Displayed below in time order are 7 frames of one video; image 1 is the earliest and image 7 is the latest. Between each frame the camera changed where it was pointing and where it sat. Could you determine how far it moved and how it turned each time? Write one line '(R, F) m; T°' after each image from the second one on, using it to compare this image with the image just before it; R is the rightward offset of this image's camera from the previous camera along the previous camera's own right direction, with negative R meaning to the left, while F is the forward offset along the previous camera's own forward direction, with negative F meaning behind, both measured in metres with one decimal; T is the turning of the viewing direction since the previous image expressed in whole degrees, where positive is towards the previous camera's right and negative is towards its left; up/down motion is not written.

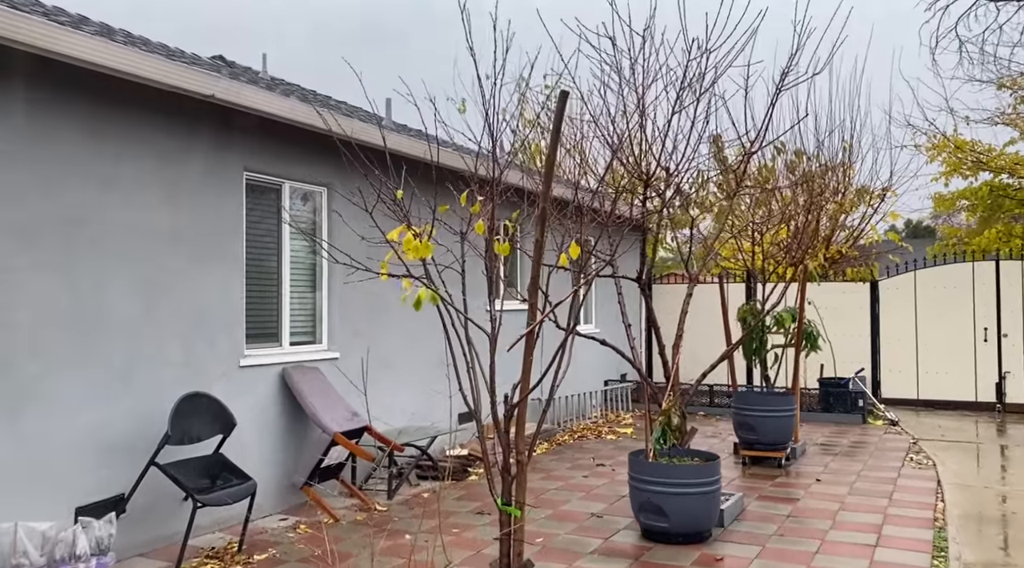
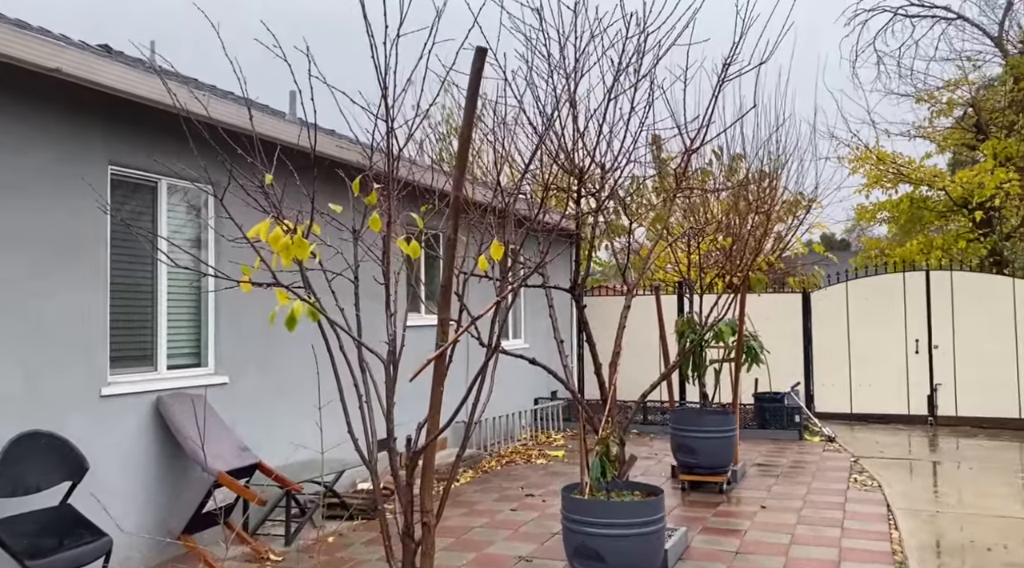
(+0.1, +0.7) m; +5°
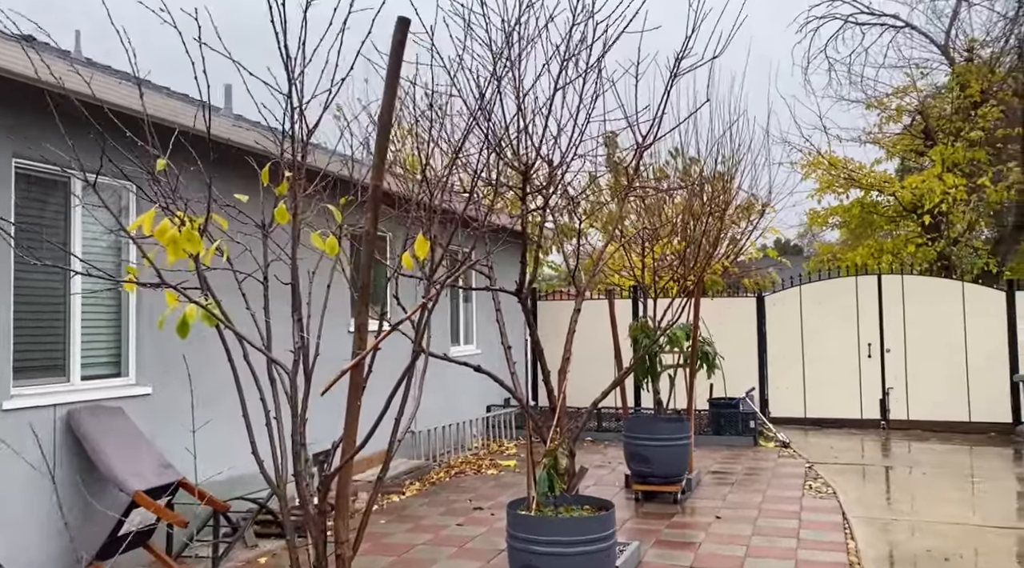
(+0.1, +0.3) m; +3°
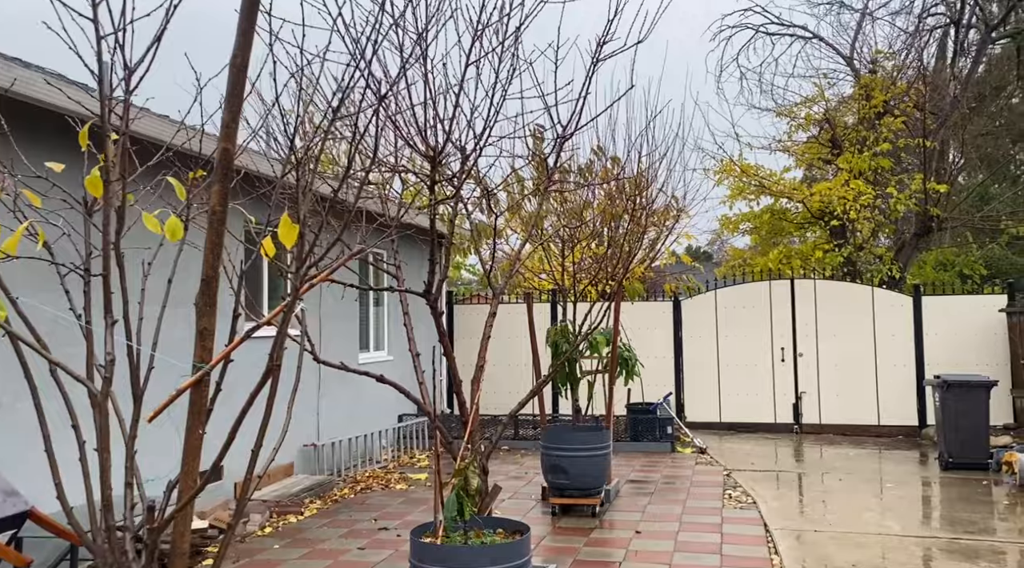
(0.0, +0.4) m; +5°
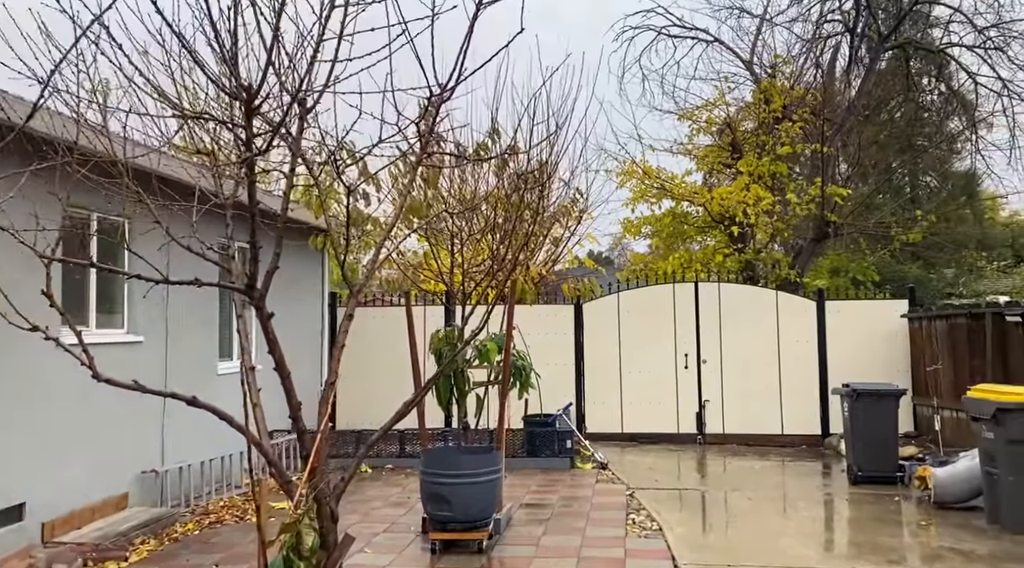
(+0.2, +0.9) m; +6°
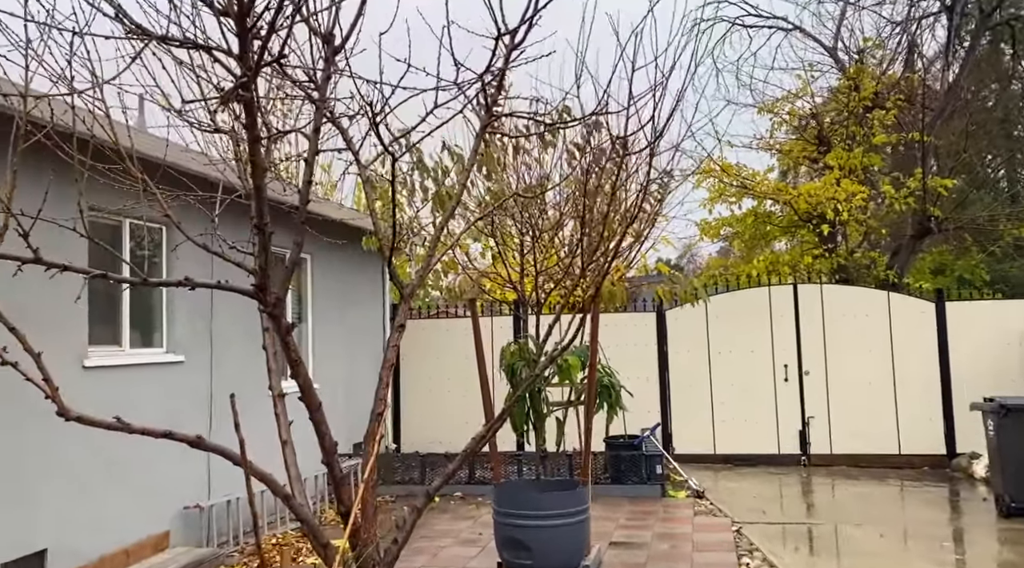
(-0.1, +1.1) m; -4°
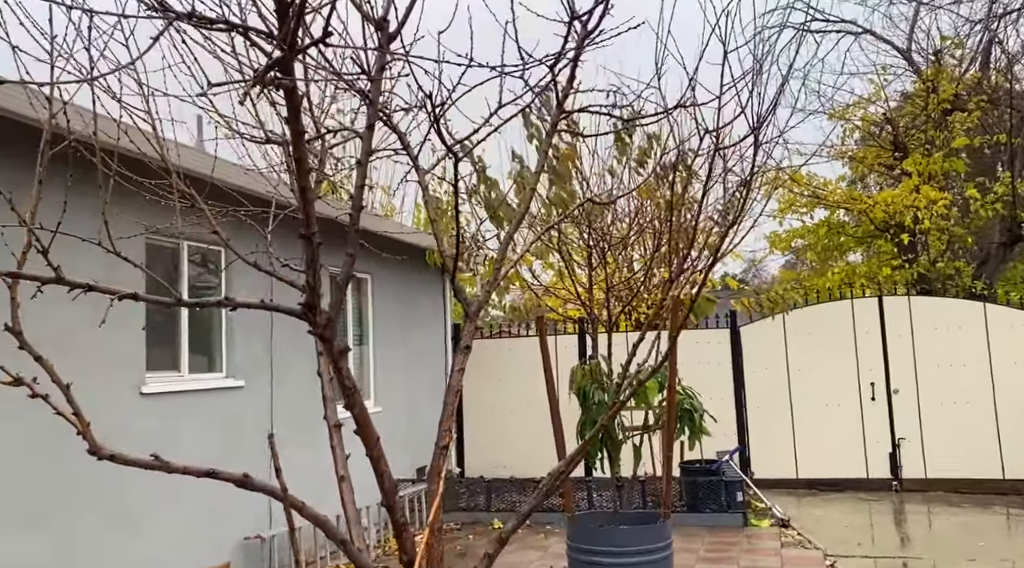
(-0.1, +0.4) m; -4°
